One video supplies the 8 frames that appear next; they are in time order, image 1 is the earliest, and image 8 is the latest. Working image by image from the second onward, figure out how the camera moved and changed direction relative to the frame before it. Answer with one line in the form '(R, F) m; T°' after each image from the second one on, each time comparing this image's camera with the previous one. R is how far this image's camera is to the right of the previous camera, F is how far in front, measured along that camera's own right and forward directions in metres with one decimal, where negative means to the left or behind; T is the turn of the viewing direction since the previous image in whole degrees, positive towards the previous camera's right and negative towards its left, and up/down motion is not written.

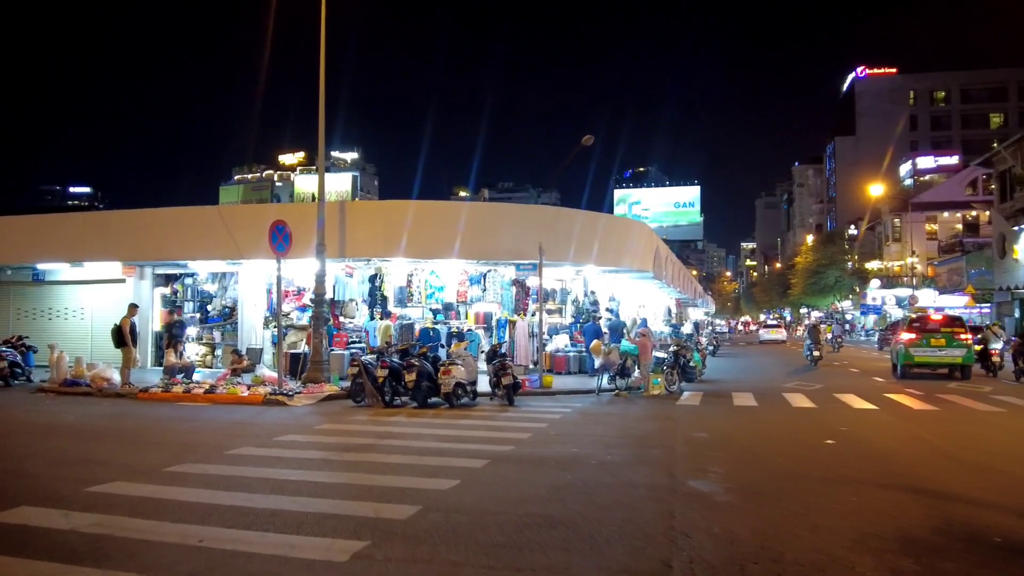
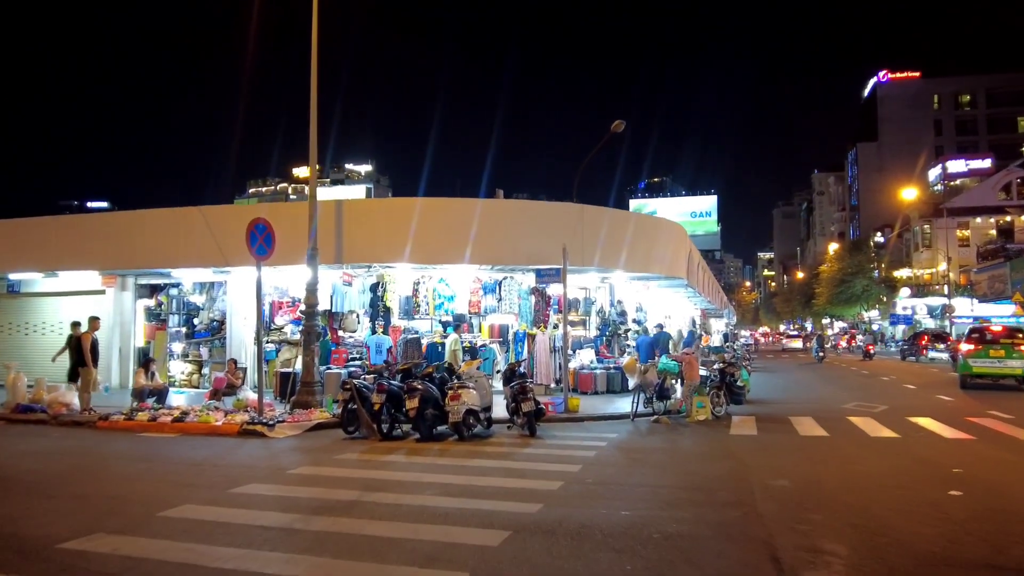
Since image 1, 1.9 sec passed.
(-0.1, +2.4) m; -1°
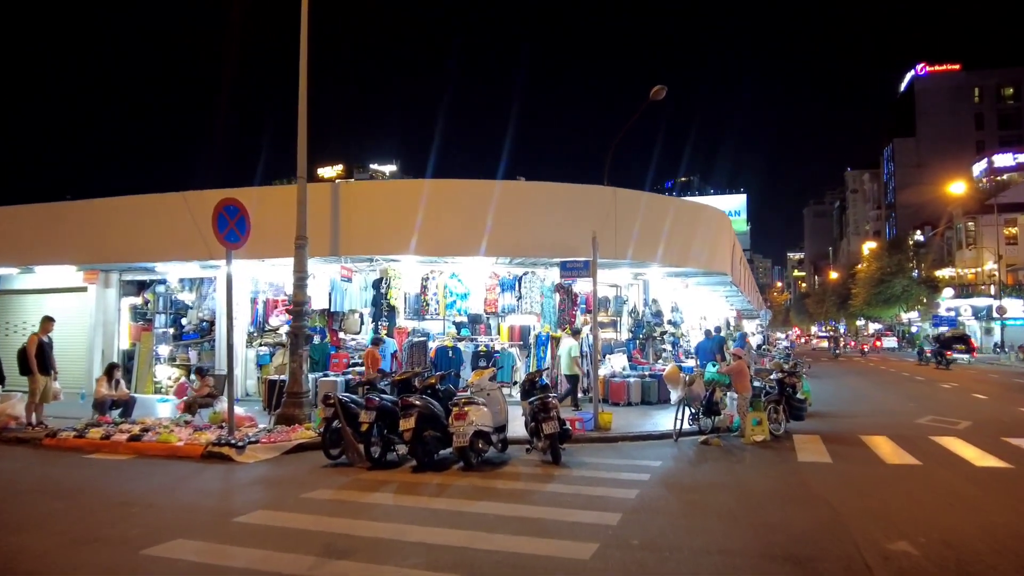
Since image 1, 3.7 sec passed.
(+0.1, +2.3) m; -2°
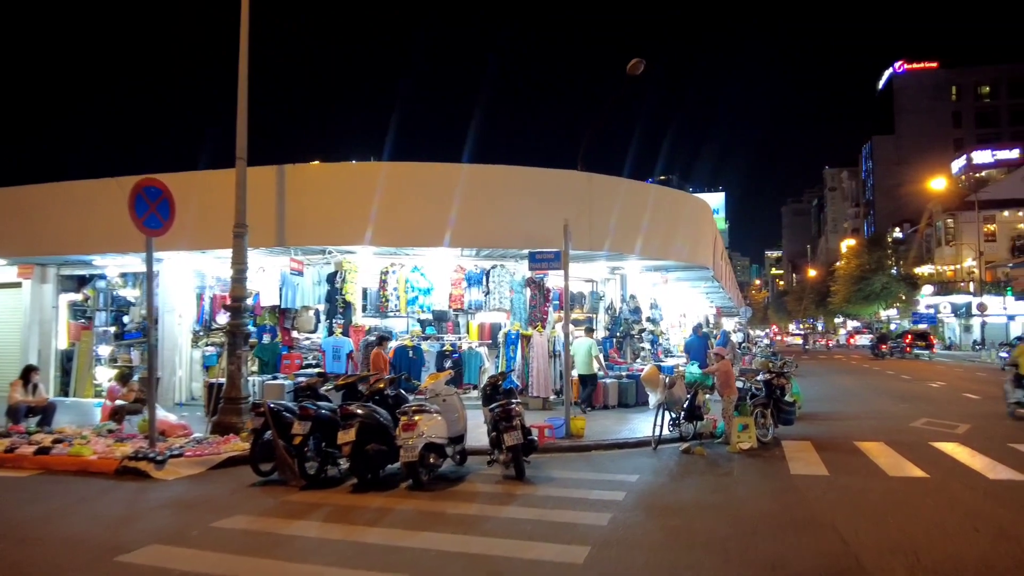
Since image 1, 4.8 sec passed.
(+0.2, +1.2) m; +1°
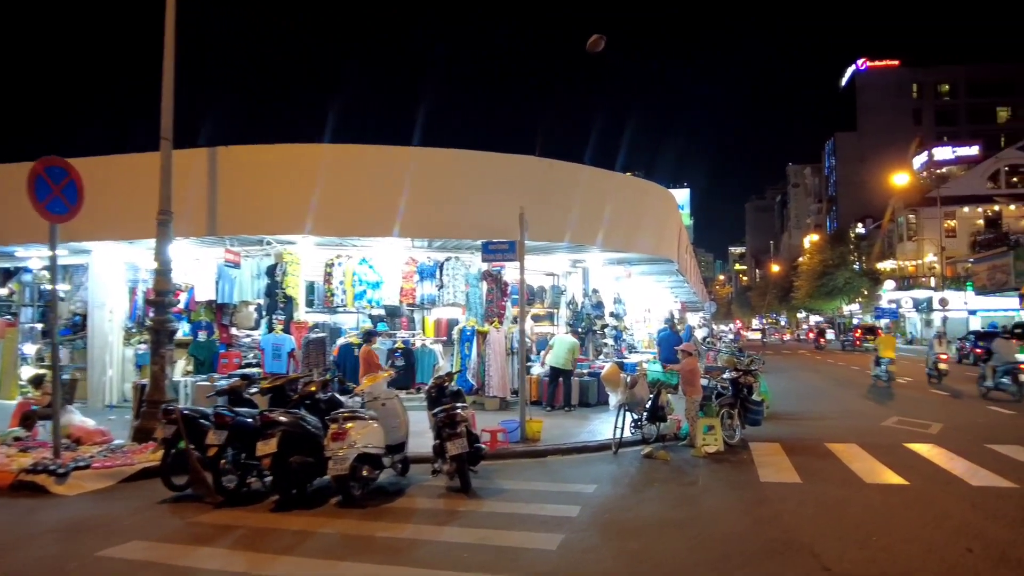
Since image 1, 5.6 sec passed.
(+0.2, +0.9) m; +2°
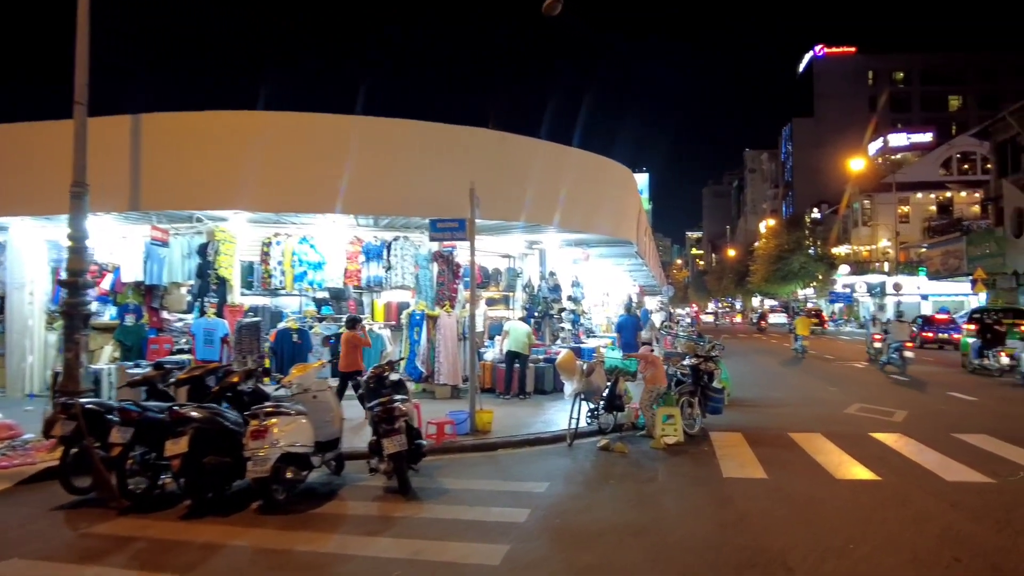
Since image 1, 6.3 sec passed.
(+0.1, +0.8) m; +3°
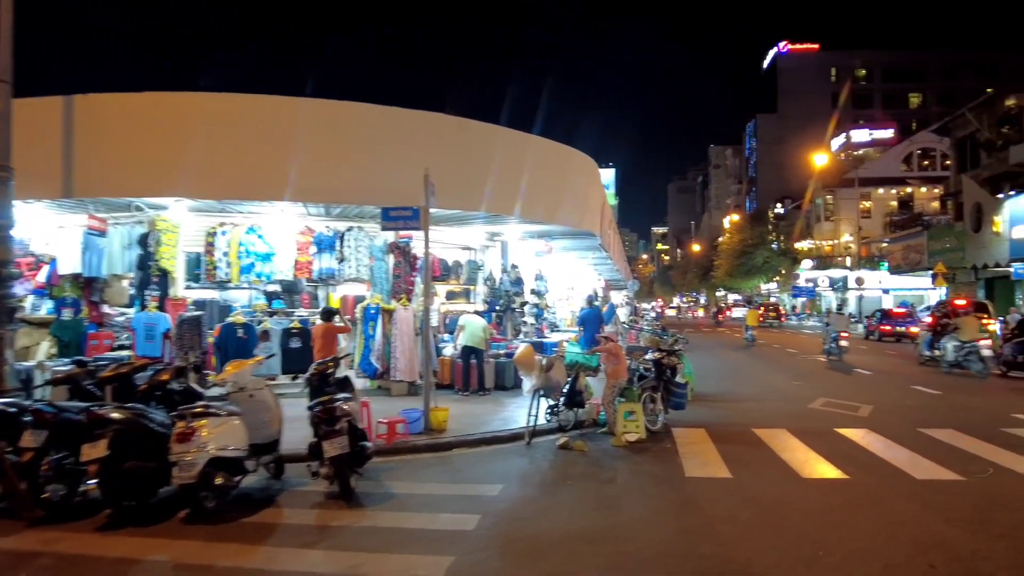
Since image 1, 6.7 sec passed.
(+0.1, +0.5) m; +2°
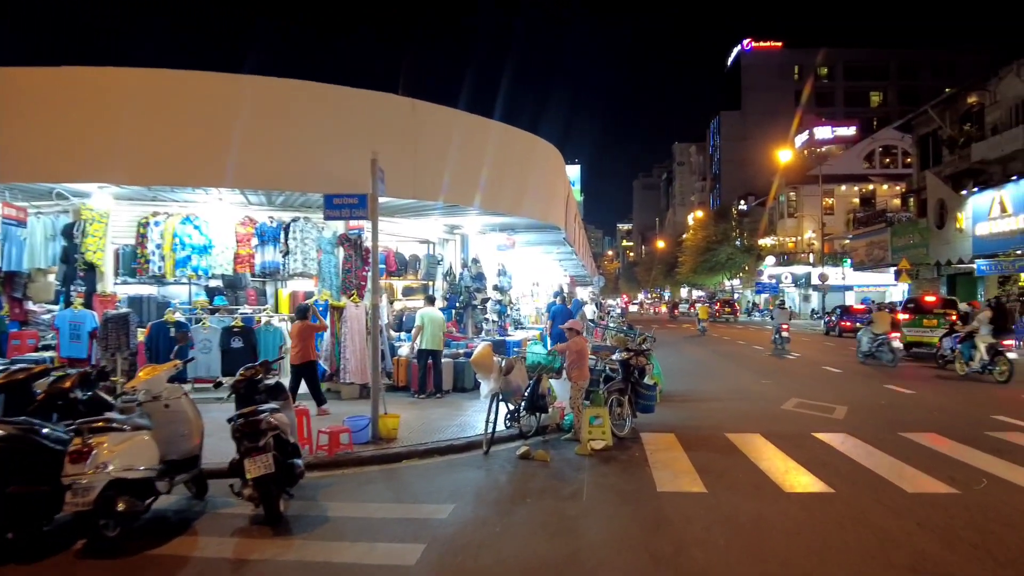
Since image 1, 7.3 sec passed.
(+0.1, +0.8) m; +2°
